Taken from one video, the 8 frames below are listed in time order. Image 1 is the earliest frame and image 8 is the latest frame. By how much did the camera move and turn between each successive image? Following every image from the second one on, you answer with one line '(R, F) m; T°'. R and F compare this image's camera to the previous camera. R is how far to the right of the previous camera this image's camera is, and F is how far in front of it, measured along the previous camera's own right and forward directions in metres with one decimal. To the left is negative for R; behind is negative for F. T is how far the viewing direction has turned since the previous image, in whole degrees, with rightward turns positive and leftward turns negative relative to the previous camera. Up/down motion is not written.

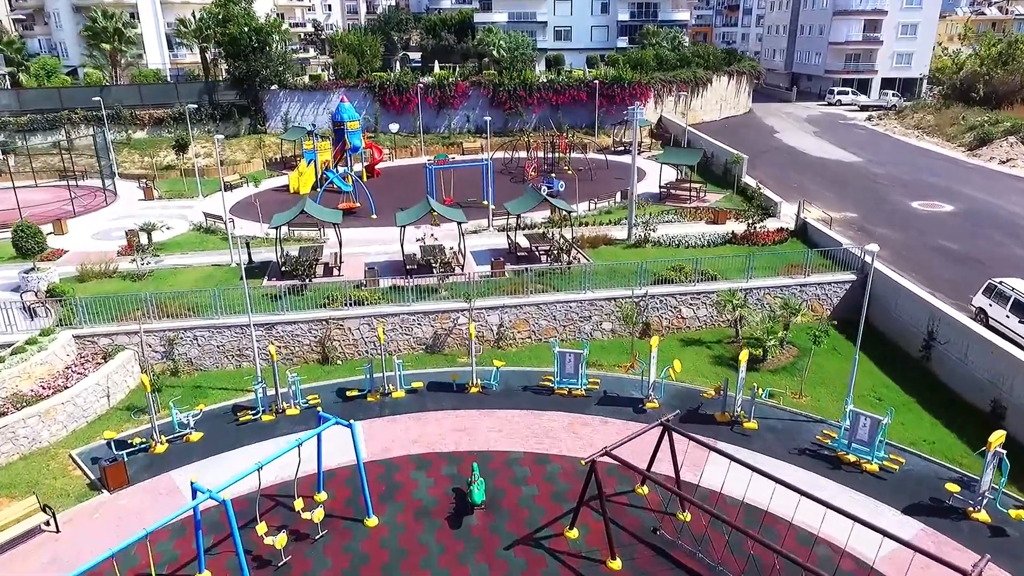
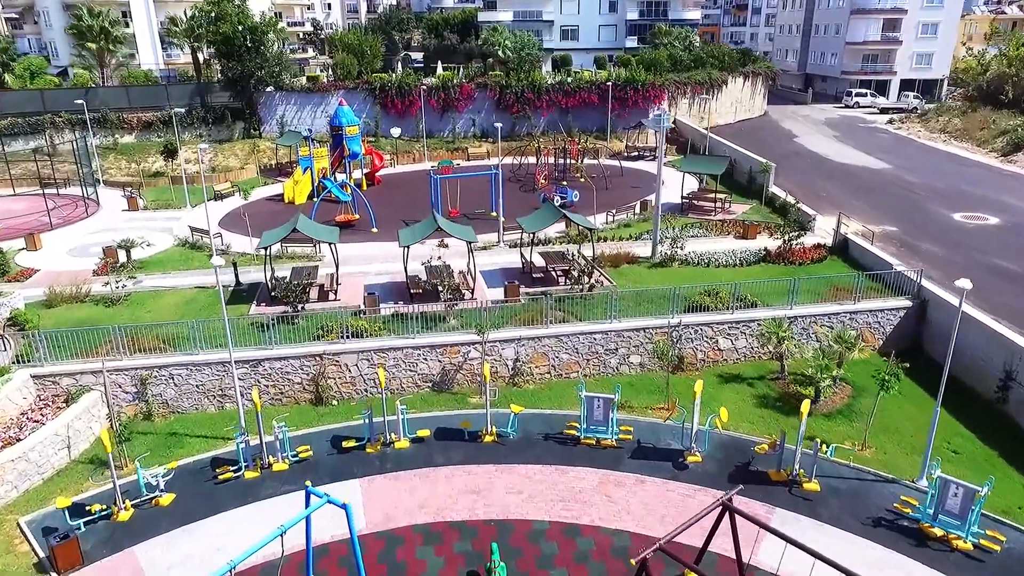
(-0.4, +2.1) m; 0°
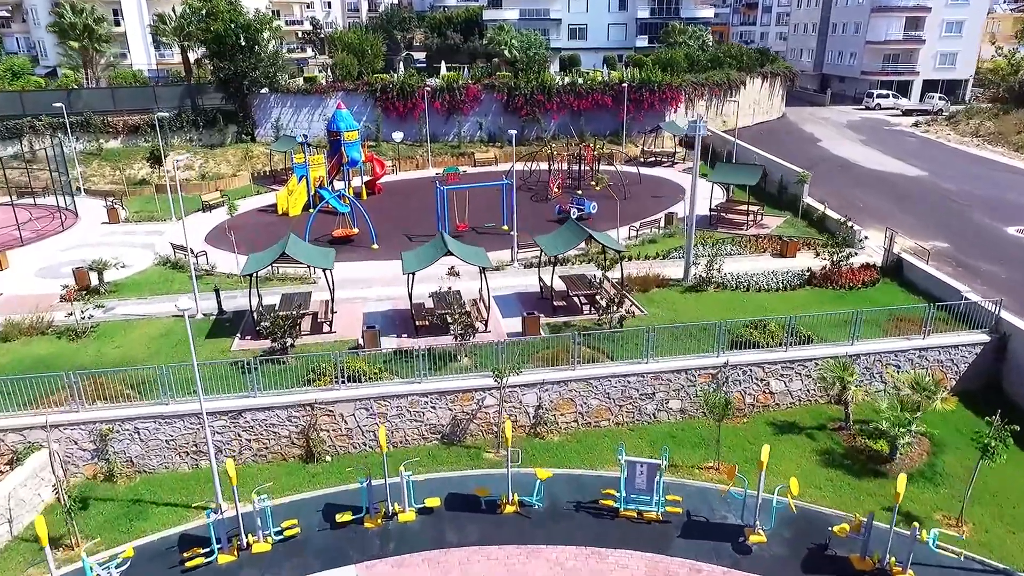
(-0.4, +2.3) m; 0°
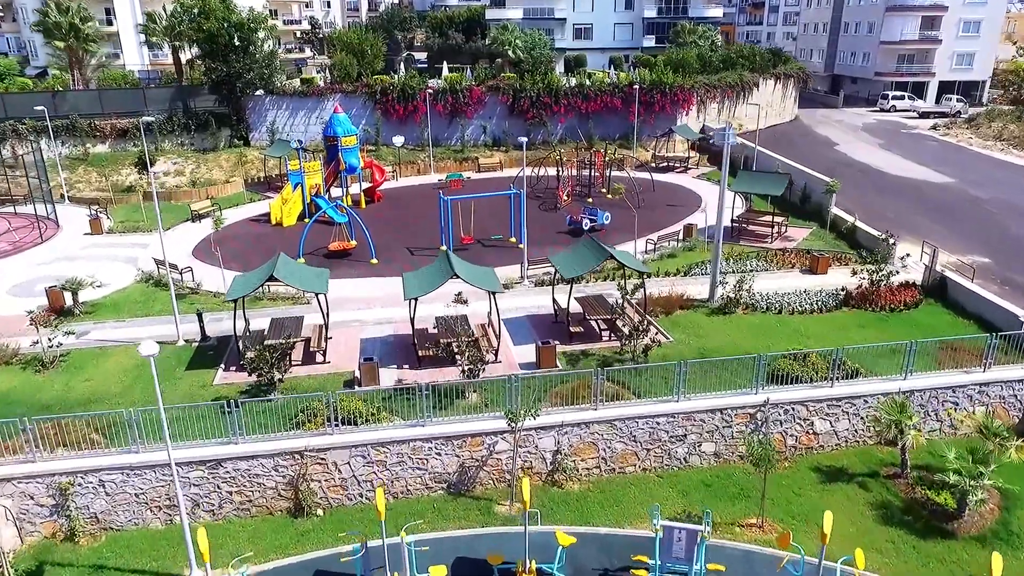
(-0.3, +1.6) m; 0°
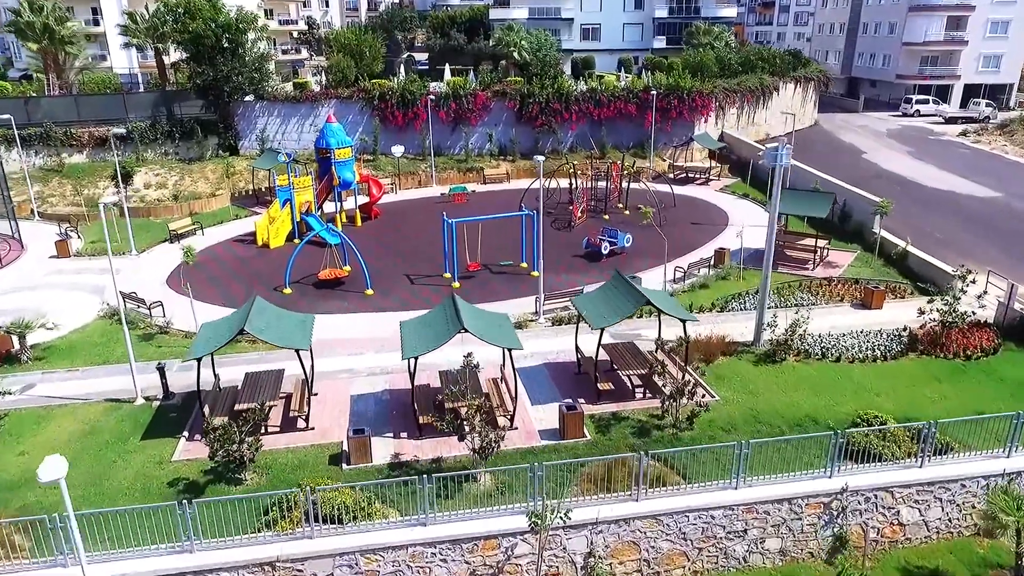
(-0.3, +2.4) m; 0°
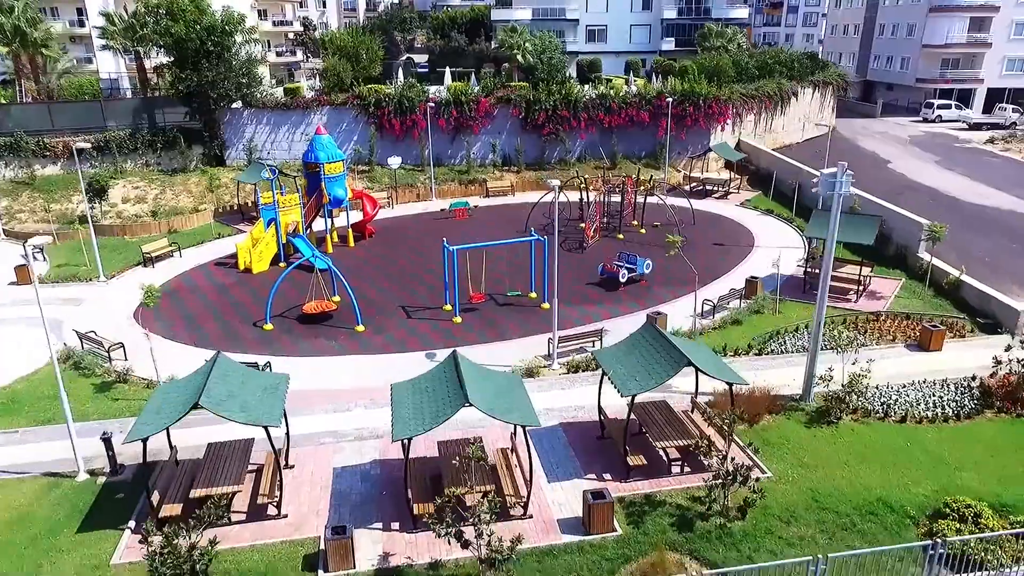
(-0.2, +2.2) m; 0°
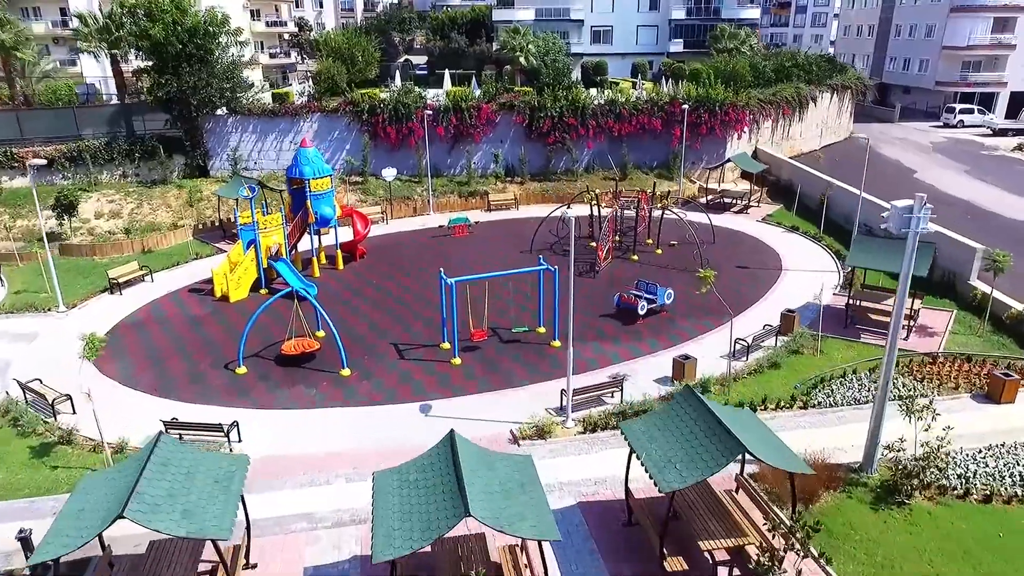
(-0.1, +2.1) m; 0°
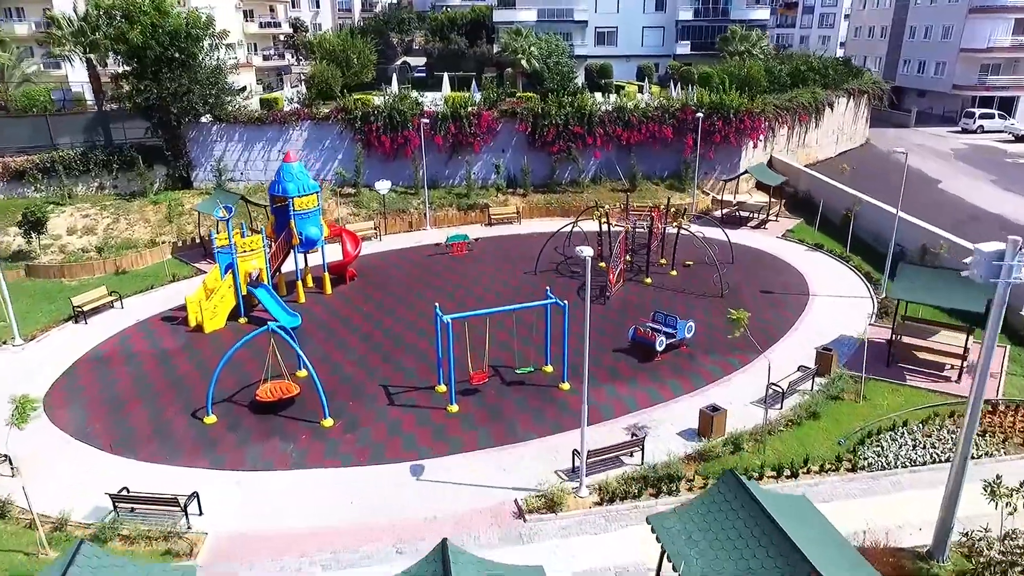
(-0.1, +1.8) m; 0°
